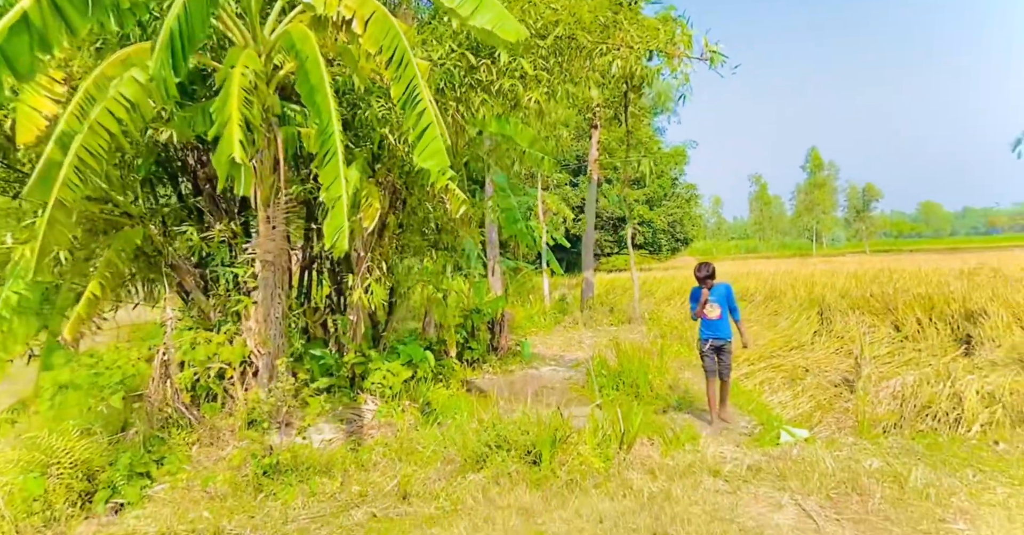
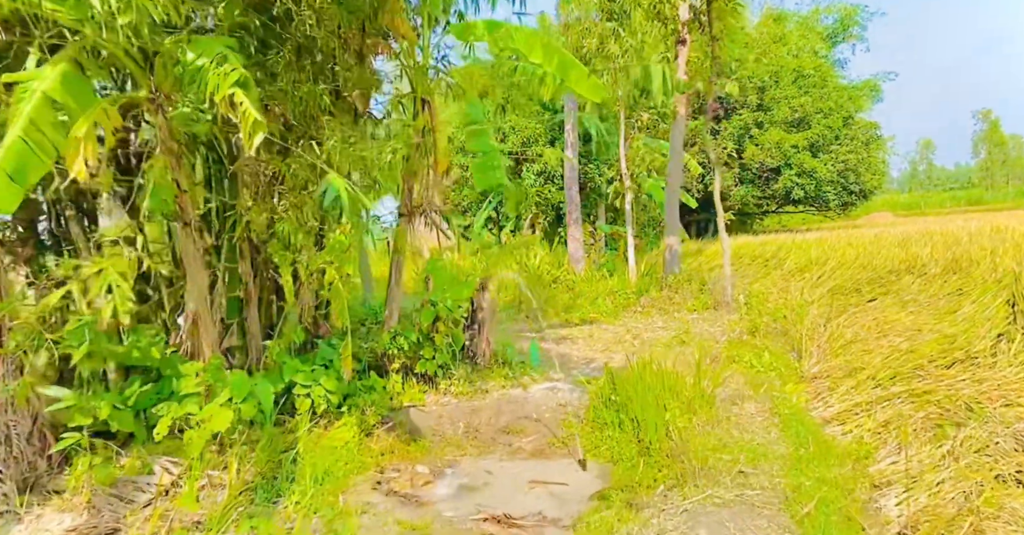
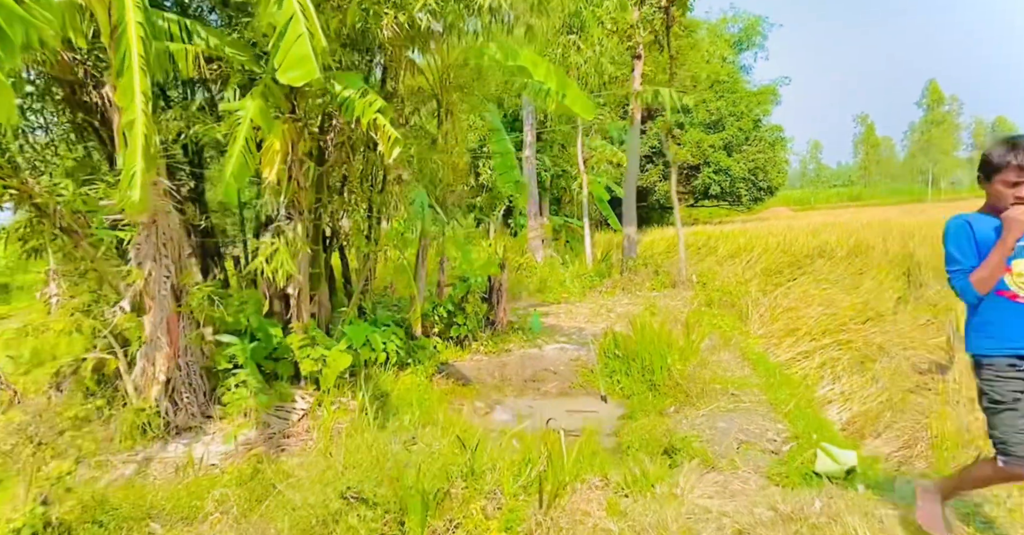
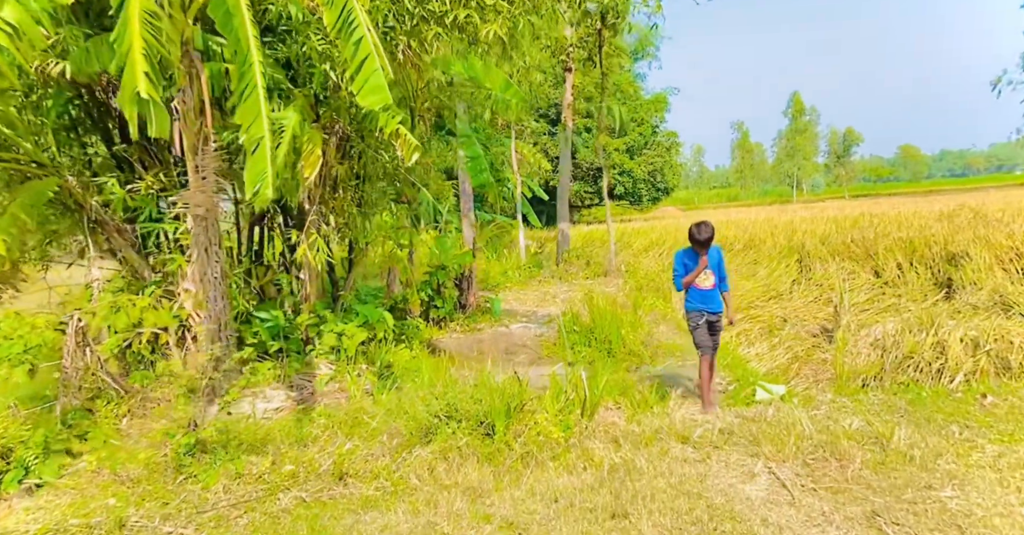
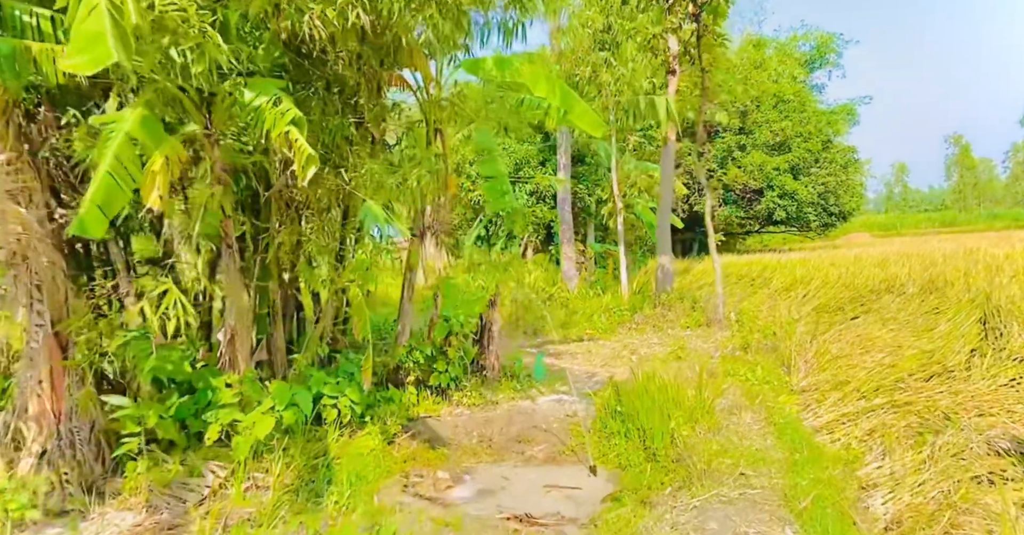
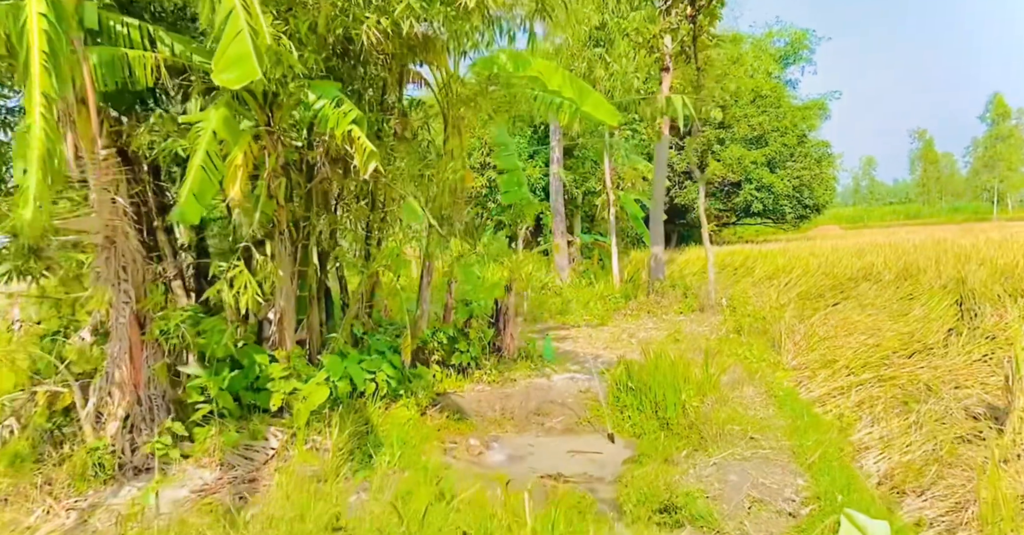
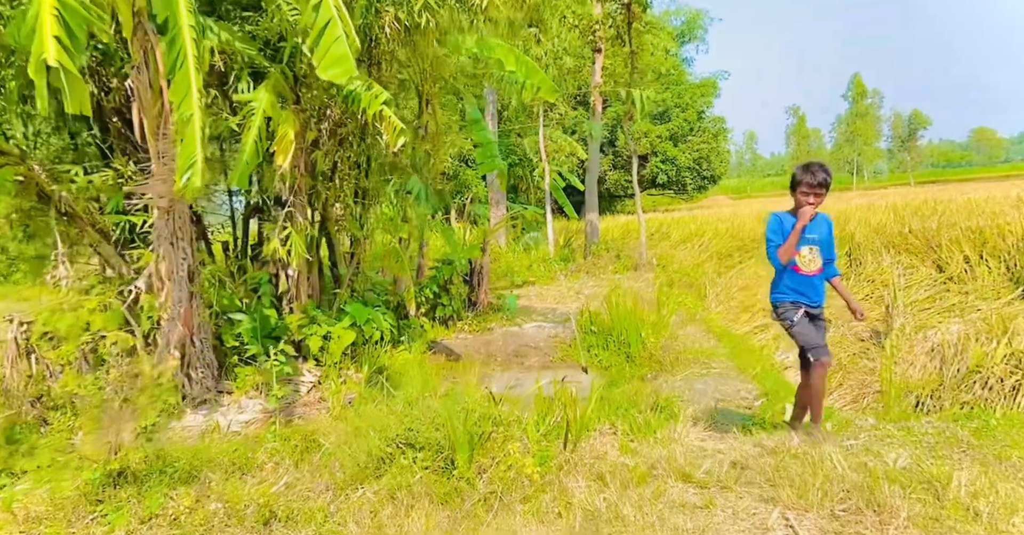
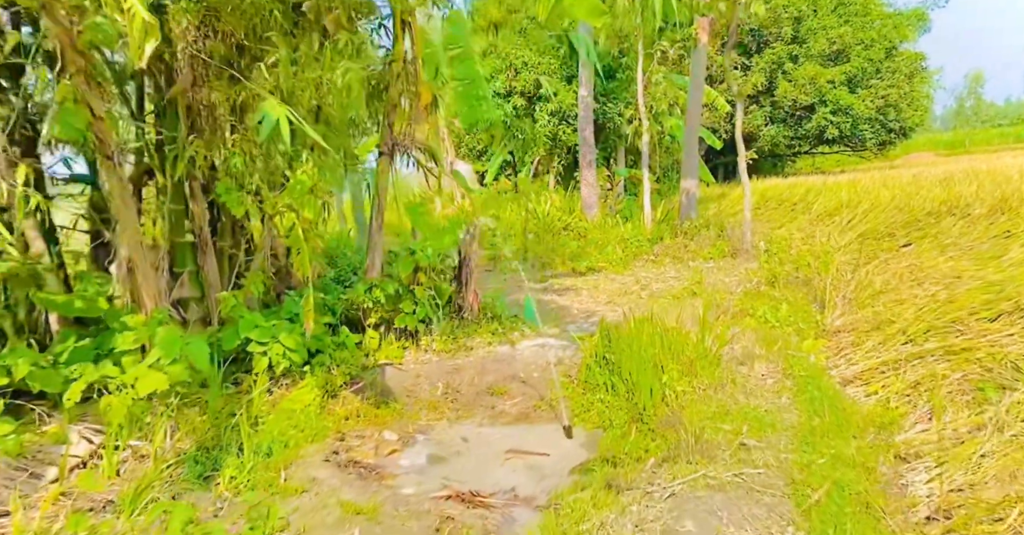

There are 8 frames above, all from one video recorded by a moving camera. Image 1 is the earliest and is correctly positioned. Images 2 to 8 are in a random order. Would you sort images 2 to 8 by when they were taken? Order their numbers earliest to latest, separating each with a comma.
4, 7, 3, 6, 5, 2, 8
